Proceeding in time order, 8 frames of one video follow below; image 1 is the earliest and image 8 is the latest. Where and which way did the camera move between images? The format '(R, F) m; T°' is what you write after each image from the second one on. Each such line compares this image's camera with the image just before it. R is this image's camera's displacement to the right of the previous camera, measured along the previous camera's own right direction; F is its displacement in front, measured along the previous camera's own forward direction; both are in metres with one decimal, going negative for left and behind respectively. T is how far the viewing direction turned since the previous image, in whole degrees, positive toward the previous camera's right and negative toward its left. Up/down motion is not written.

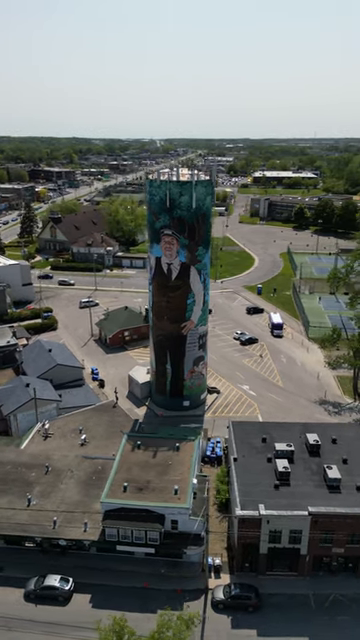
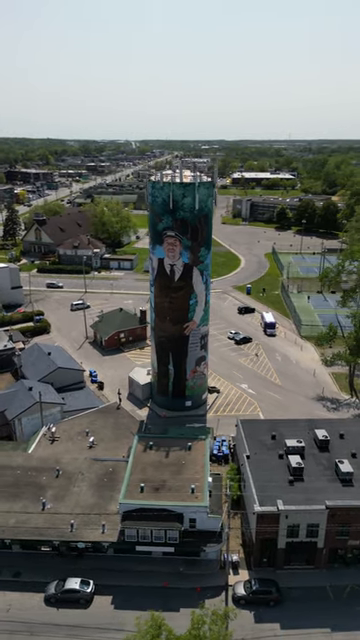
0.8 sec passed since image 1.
(-2.5, -0.2) m; +3°
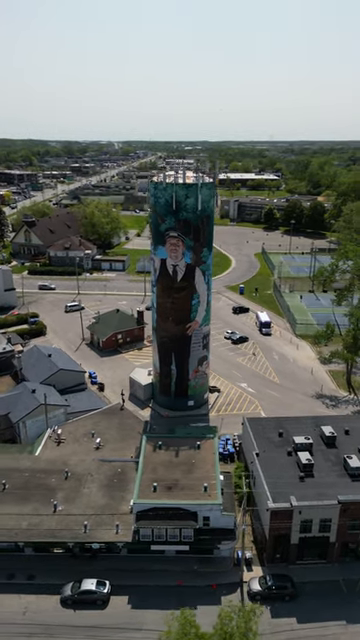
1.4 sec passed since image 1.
(-1.8, -0.2) m; +2°
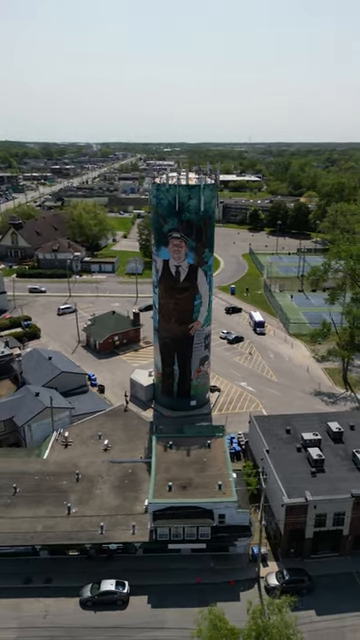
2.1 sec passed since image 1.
(-2.2, -0.2) m; +2°
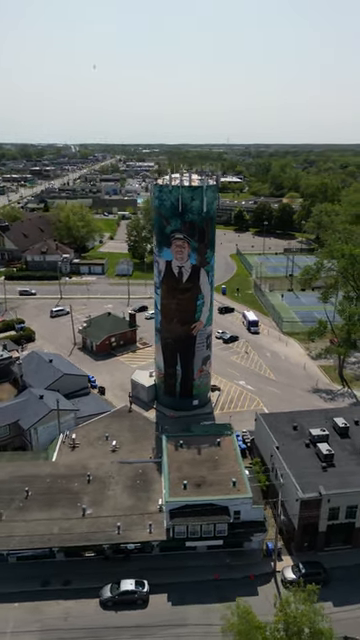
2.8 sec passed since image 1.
(-2.2, -0.3) m; +2°
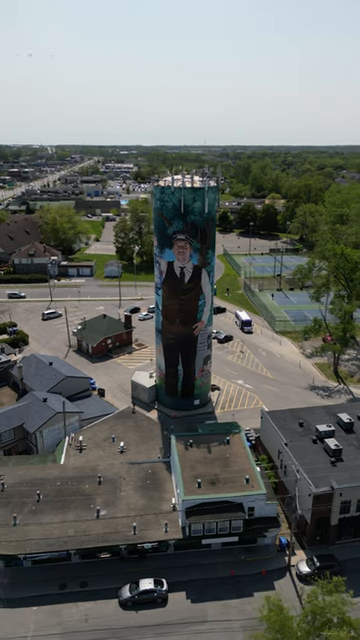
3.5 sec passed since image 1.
(-2.2, -0.2) m; +2°
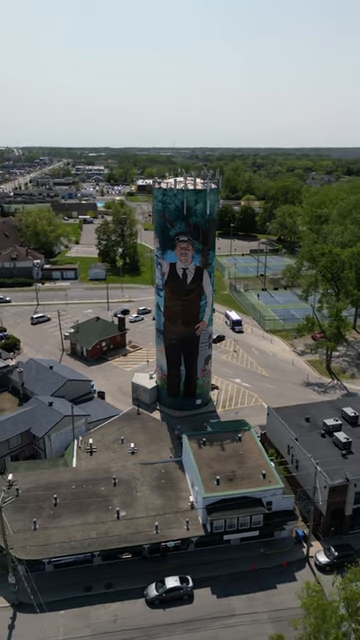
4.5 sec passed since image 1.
(-3.1, -0.4) m; +3°
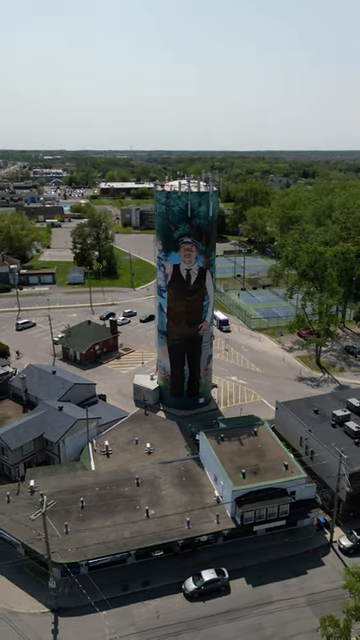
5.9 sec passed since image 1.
(-4.5, -0.6) m; +5°
